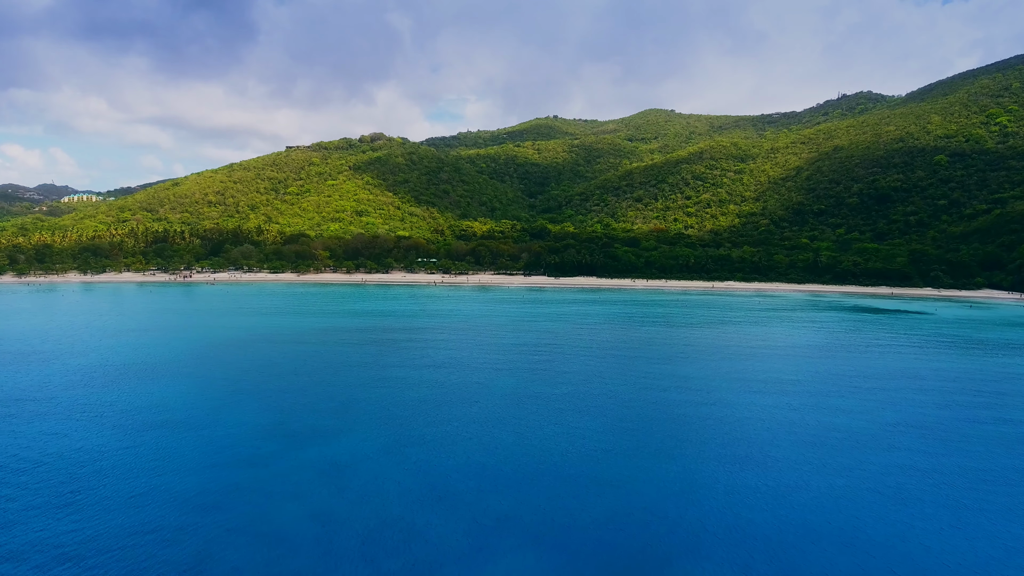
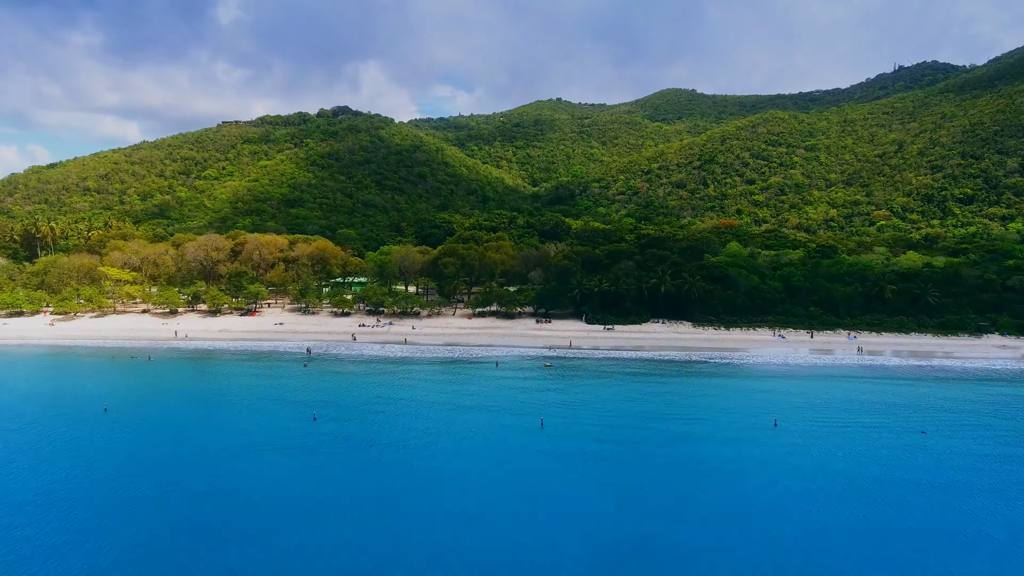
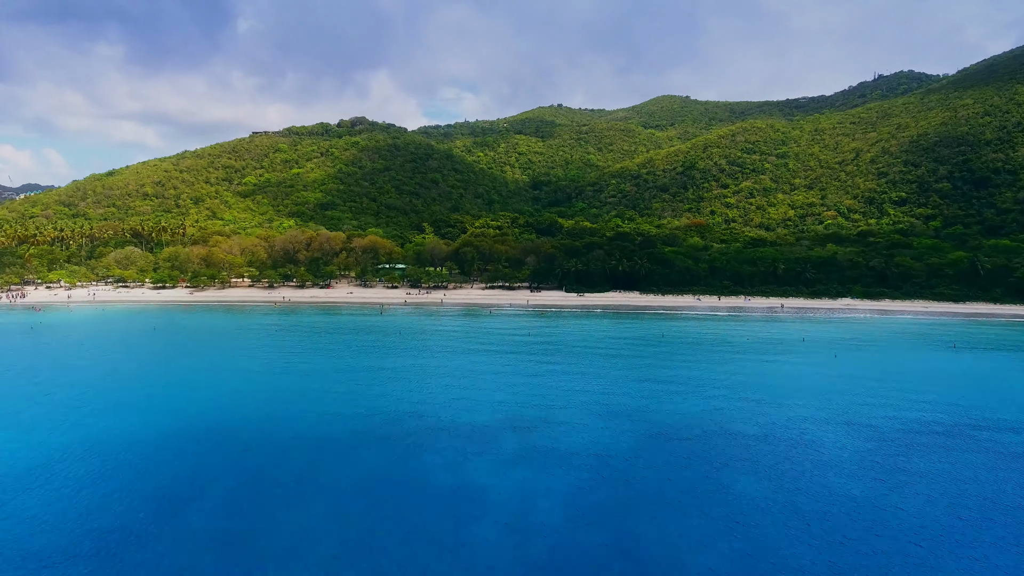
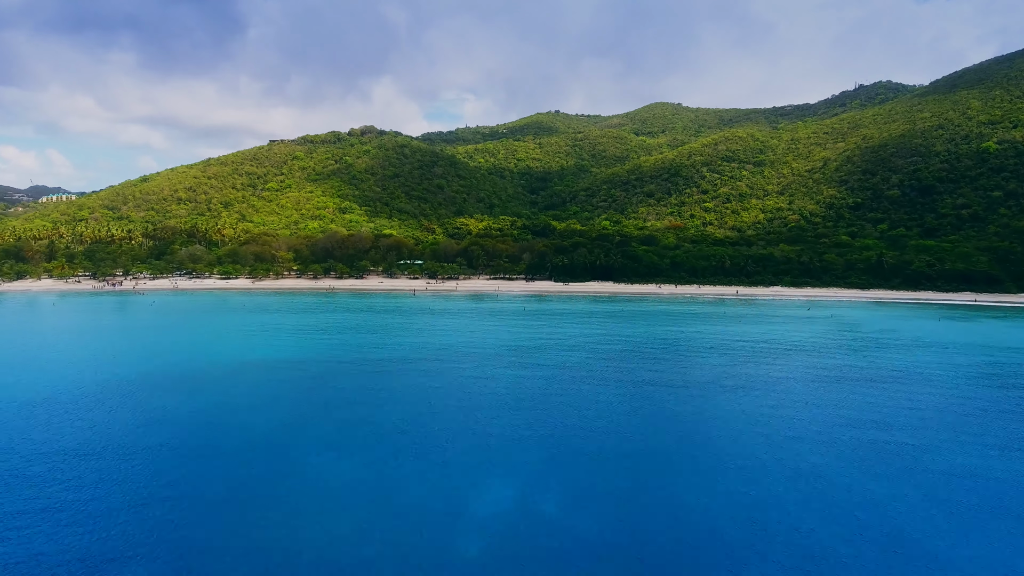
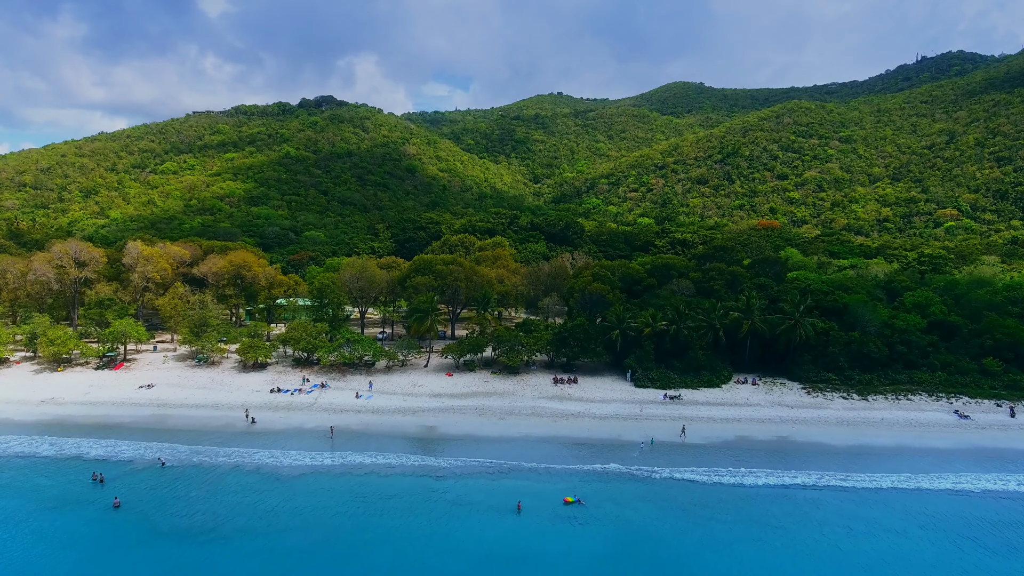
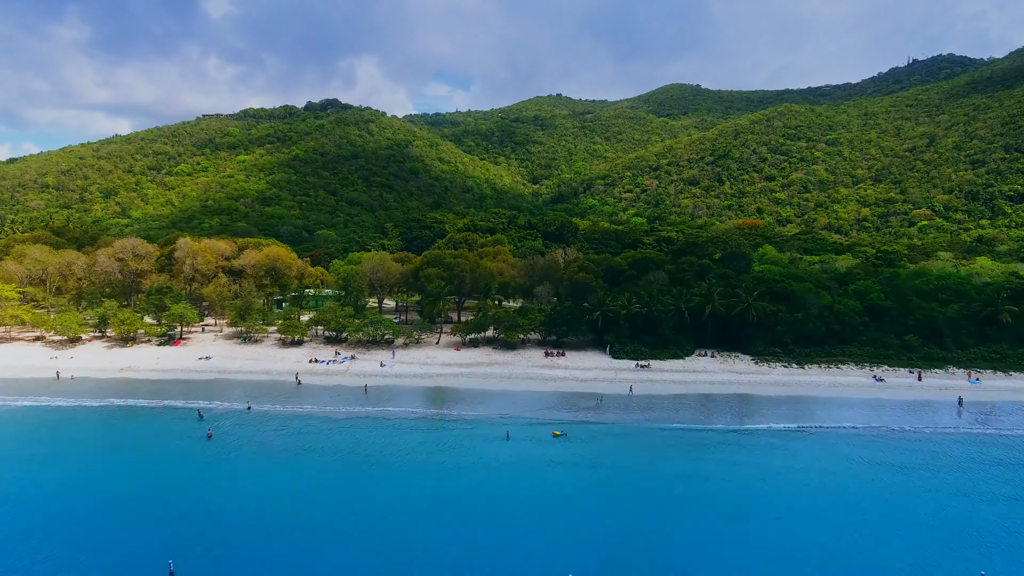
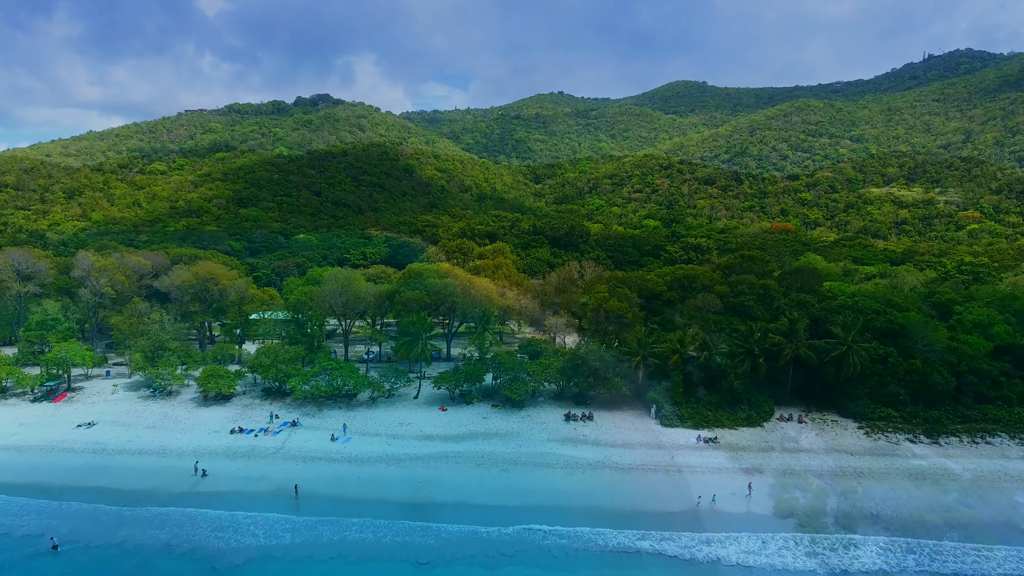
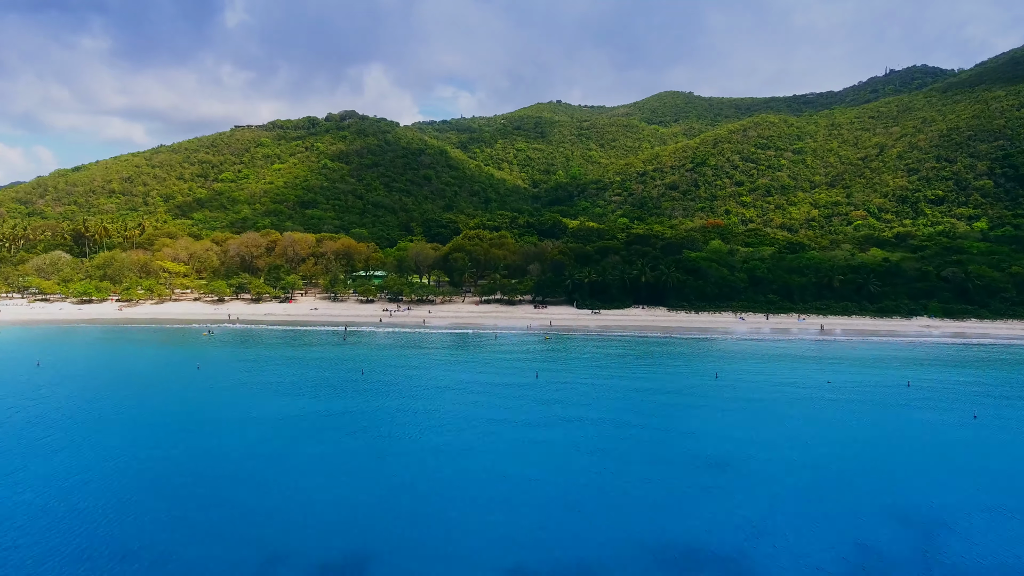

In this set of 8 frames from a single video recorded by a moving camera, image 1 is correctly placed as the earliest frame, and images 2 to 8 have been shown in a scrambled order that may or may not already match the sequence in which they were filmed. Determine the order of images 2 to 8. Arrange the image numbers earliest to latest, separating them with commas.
4, 3, 8, 2, 6, 5, 7
